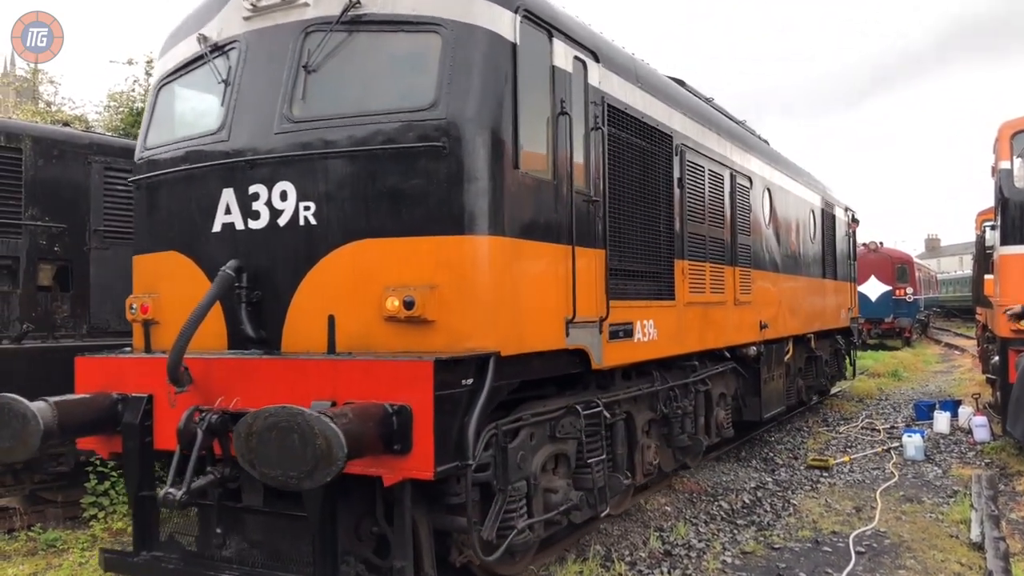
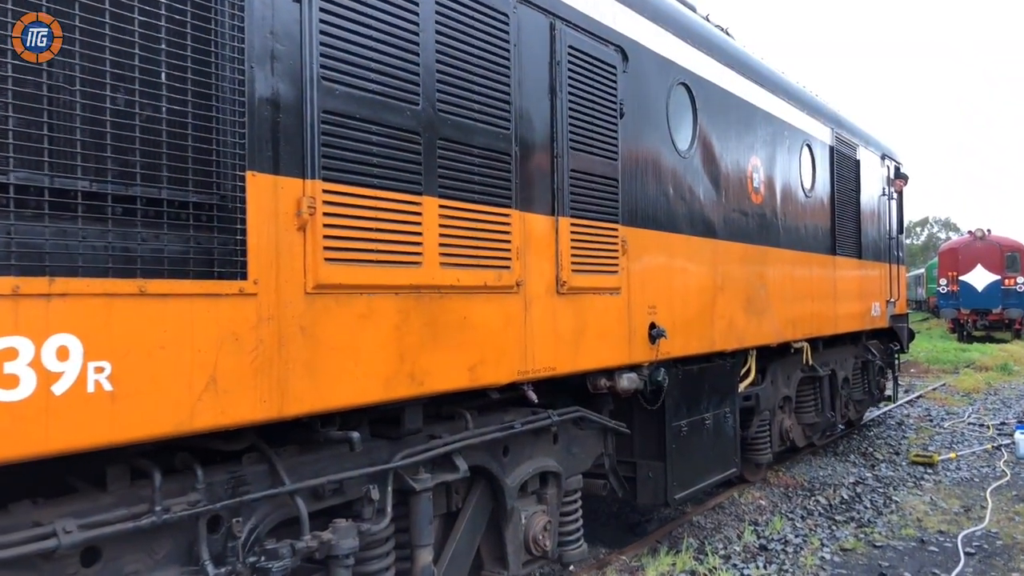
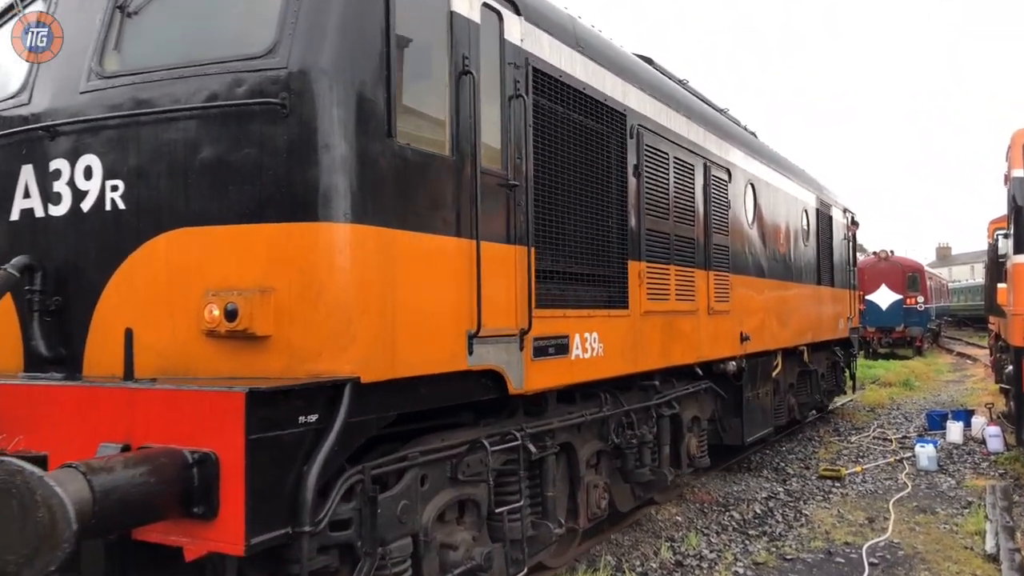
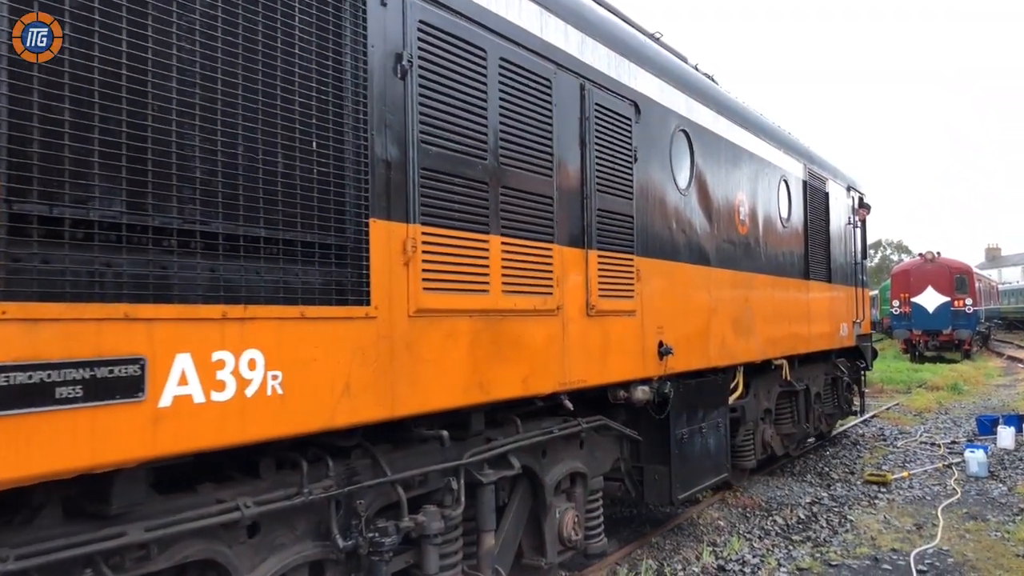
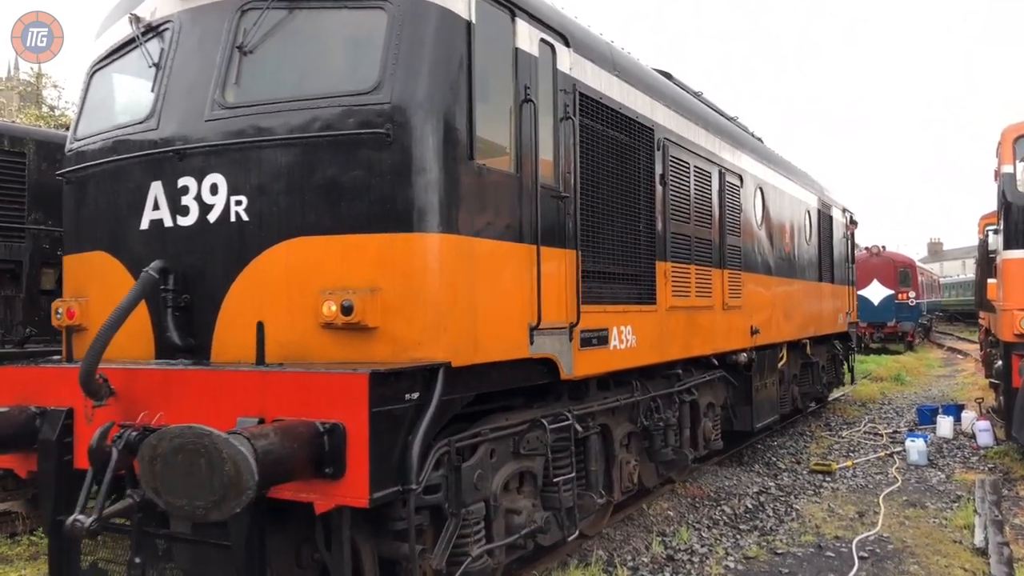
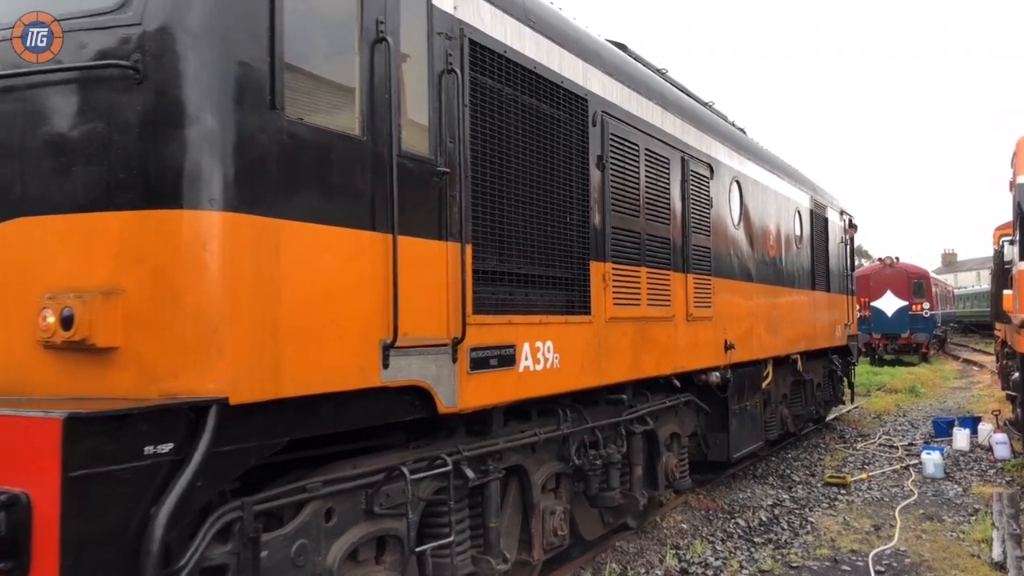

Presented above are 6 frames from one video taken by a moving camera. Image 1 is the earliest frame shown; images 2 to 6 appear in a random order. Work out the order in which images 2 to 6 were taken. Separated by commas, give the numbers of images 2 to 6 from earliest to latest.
5, 3, 6, 4, 2
